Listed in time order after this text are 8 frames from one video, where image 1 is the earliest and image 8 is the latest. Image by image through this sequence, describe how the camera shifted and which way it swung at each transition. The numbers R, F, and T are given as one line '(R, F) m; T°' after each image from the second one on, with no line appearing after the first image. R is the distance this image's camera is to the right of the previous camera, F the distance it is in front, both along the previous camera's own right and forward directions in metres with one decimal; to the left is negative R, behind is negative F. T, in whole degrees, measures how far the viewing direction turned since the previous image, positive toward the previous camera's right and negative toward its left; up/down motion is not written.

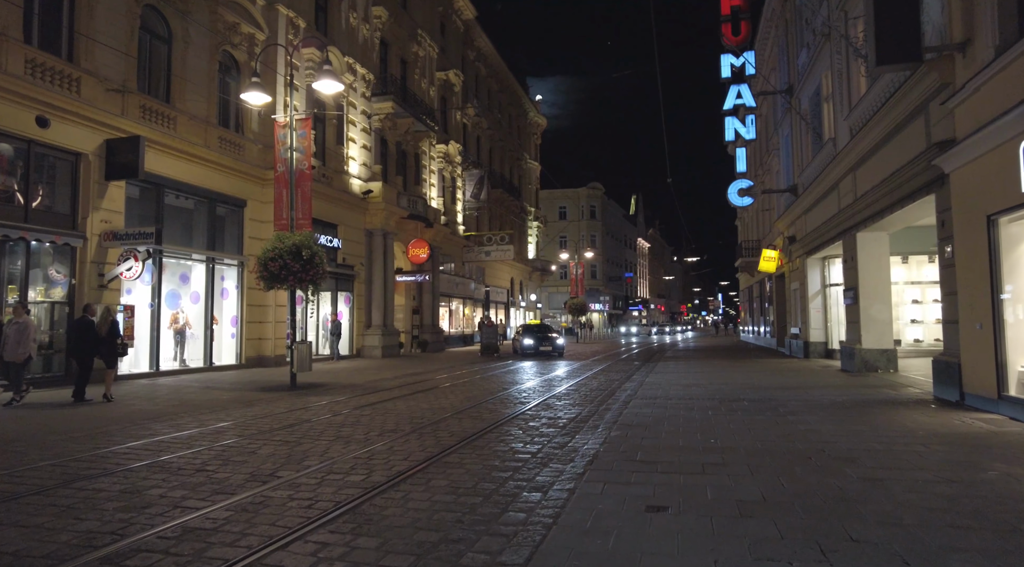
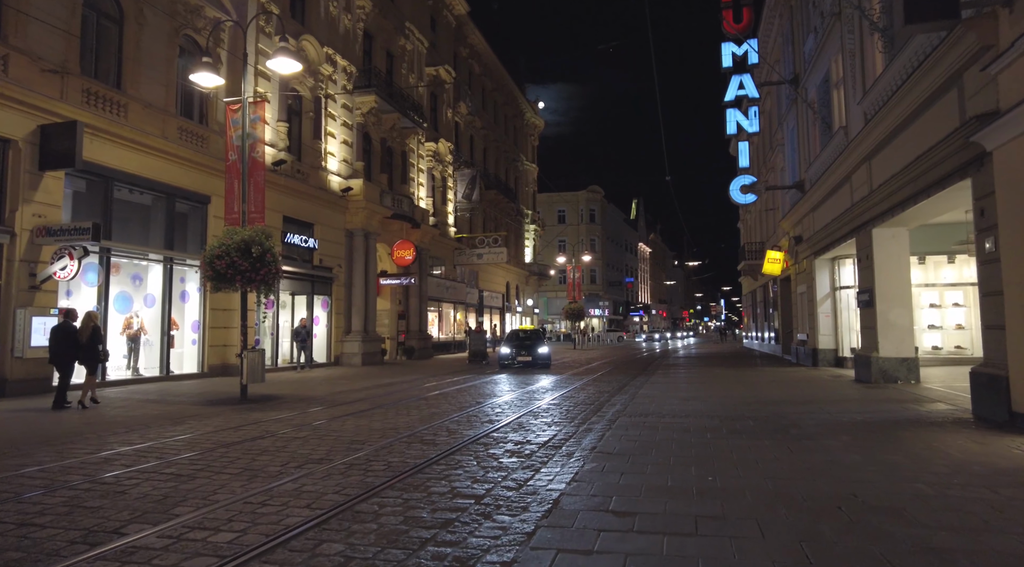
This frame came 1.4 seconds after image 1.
(+0.5, +1.6) m; 0°
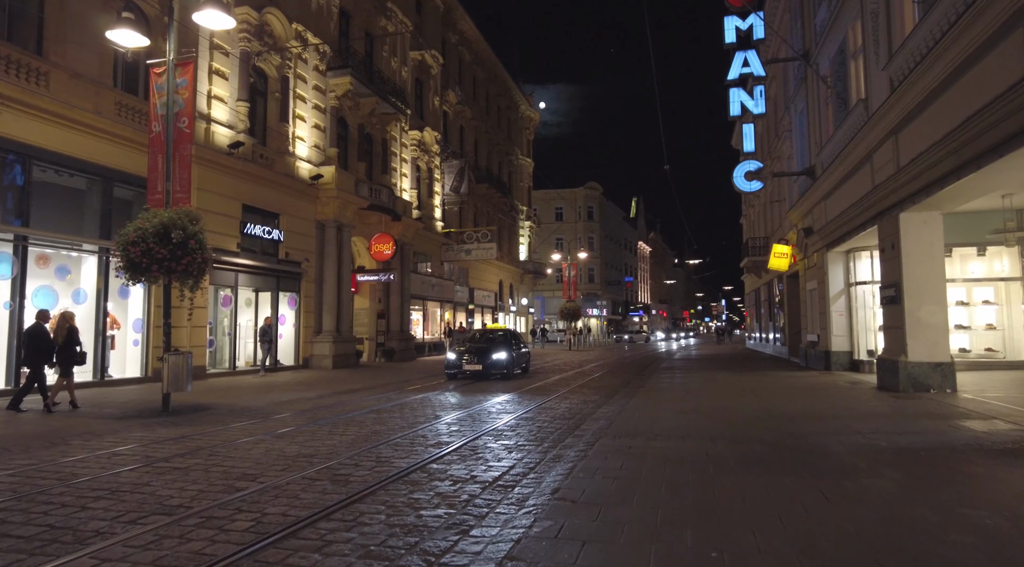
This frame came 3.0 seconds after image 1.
(+0.5, +2.1) m; 0°
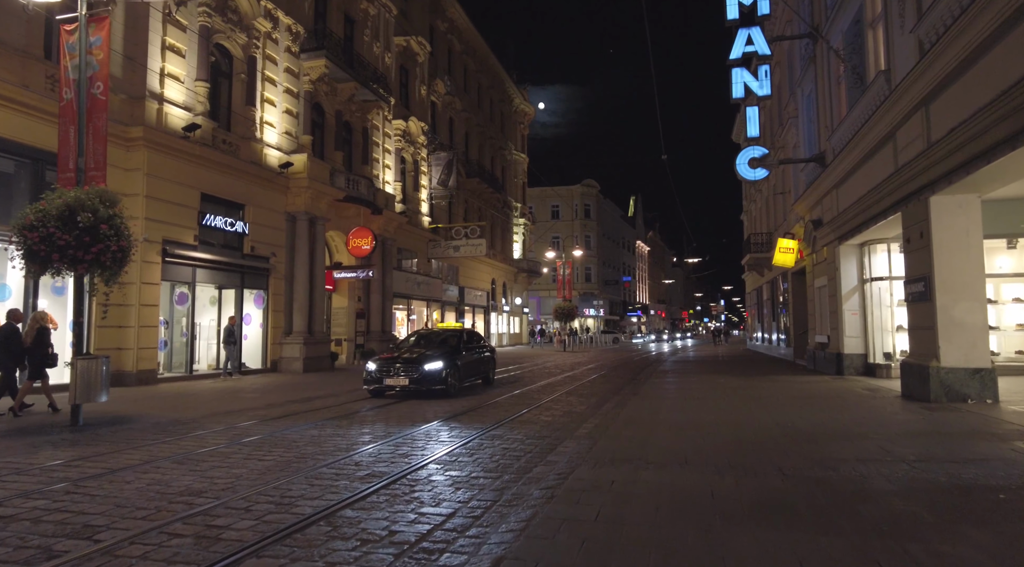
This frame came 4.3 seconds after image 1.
(+0.4, +1.7) m; 0°
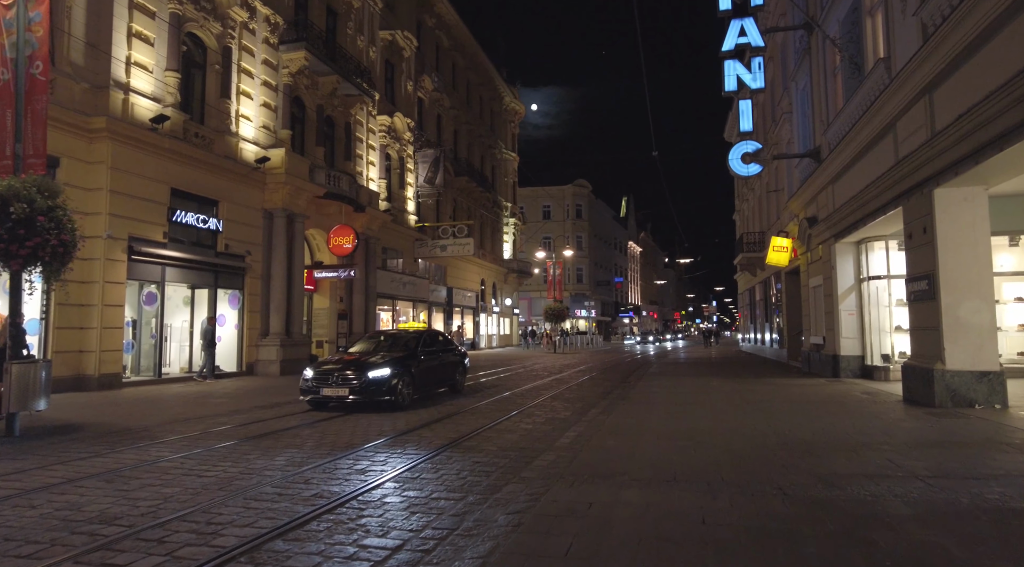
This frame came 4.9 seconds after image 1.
(+0.2, +0.7) m; +1°
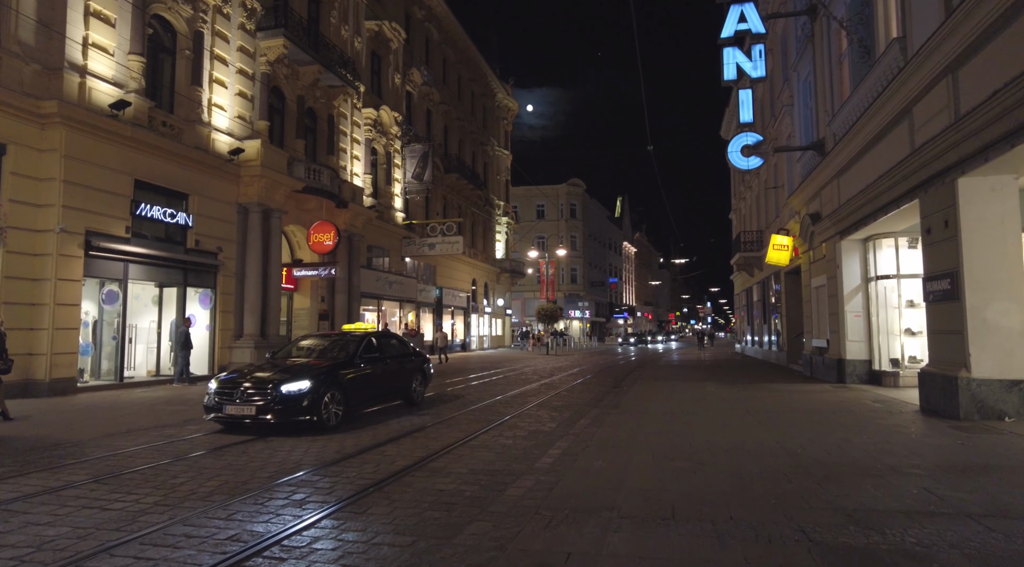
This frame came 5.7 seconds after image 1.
(+0.2, +1.1) m; 0°
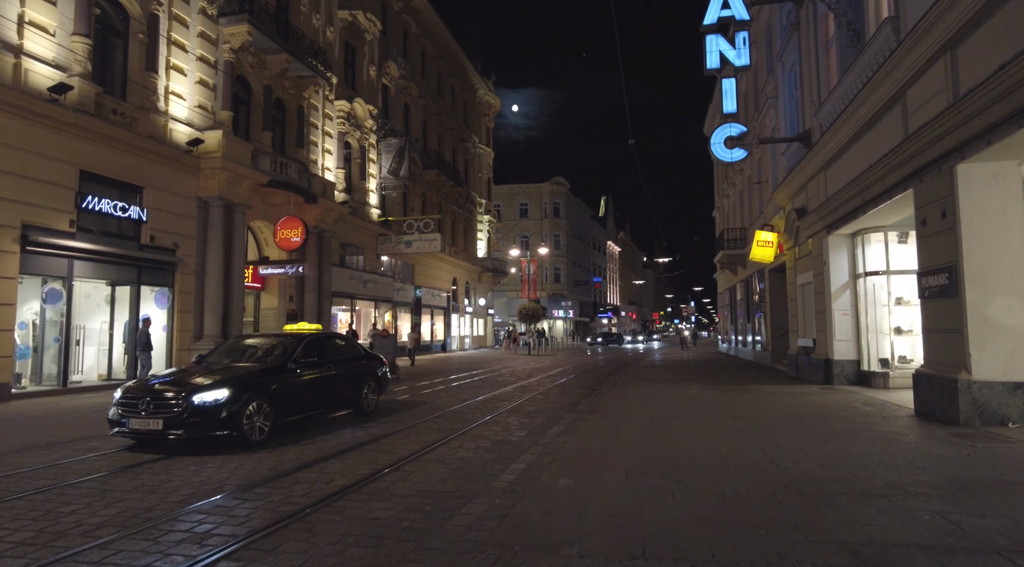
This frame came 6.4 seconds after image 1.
(+0.3, +0.9) m; +1°
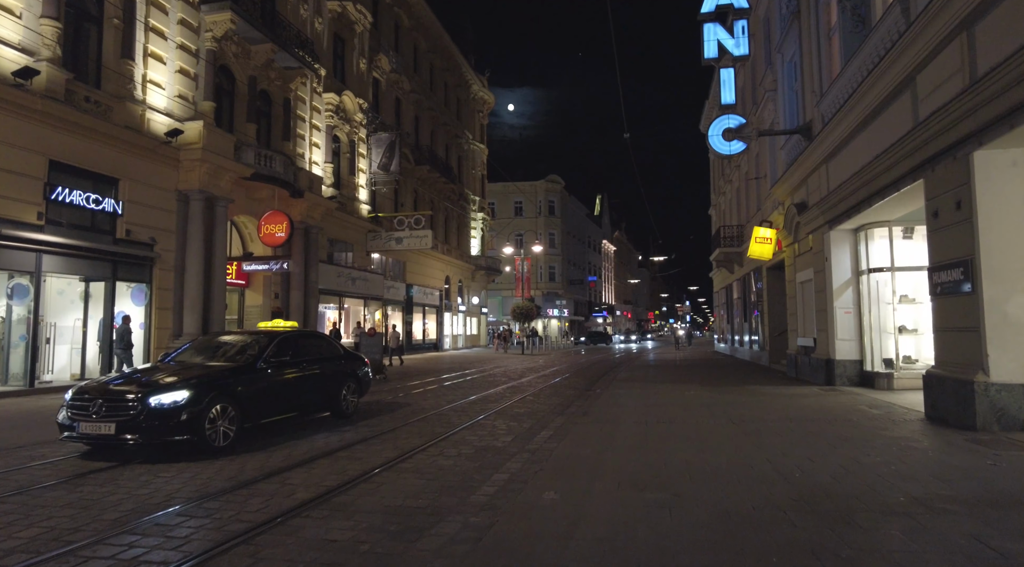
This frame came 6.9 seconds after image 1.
(+0.1, +0.6) m; 0°
